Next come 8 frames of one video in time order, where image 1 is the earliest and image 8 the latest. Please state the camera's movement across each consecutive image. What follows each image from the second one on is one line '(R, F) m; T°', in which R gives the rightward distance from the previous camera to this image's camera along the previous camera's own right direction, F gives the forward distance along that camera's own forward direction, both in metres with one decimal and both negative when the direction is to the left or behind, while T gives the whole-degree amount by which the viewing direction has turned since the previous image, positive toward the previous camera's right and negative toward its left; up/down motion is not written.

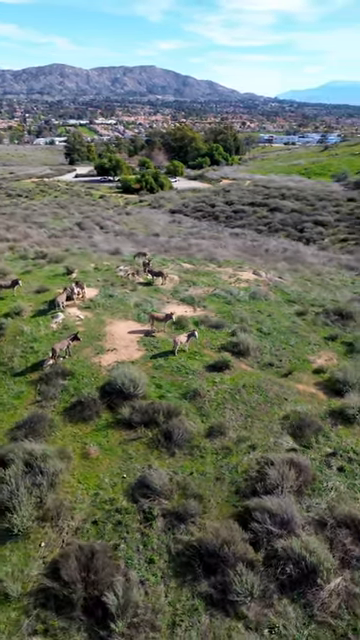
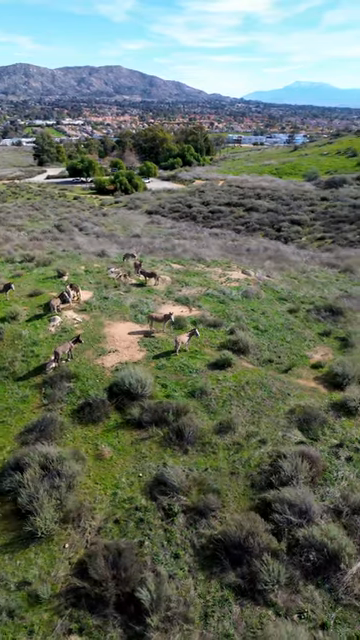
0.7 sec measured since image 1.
(-0.9, -0.2) m; +3°
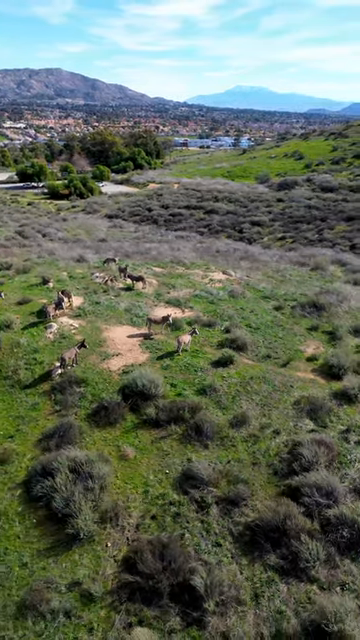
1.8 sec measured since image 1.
(-1.5, -0.3) m; +6°
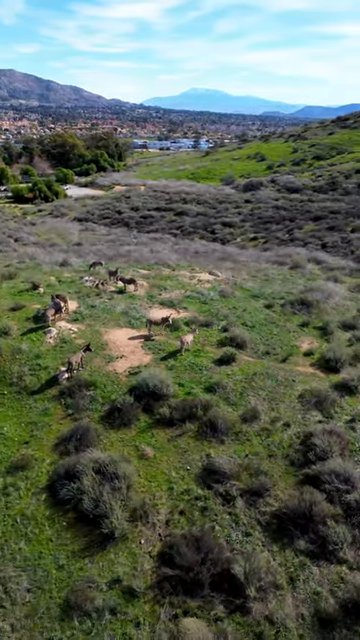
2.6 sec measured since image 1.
(-1.2, -0.2) m; +4°
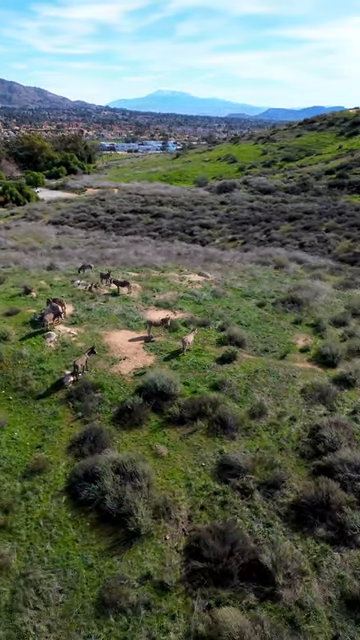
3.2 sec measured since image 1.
(-1.0, -0.2) m; +3°
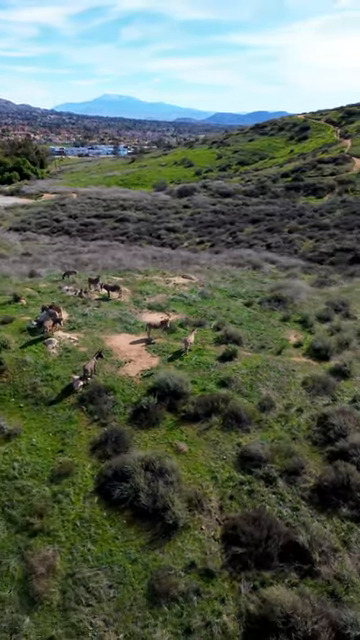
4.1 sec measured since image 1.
(-1.5, -0.4) m; +5°
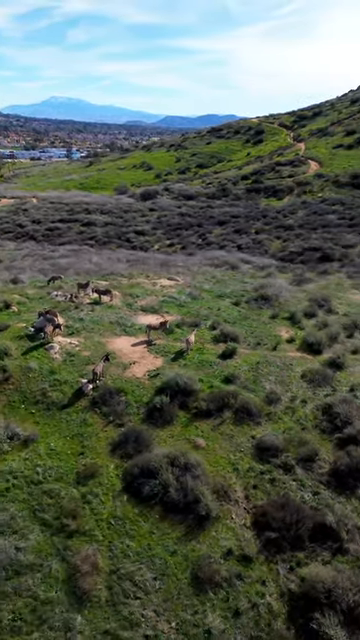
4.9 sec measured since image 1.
(-1.5, -0.3) m; +5°
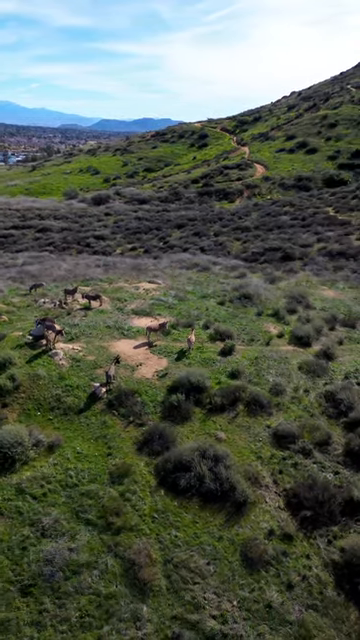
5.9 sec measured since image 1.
(-1.9, -0.4) m; +7°
